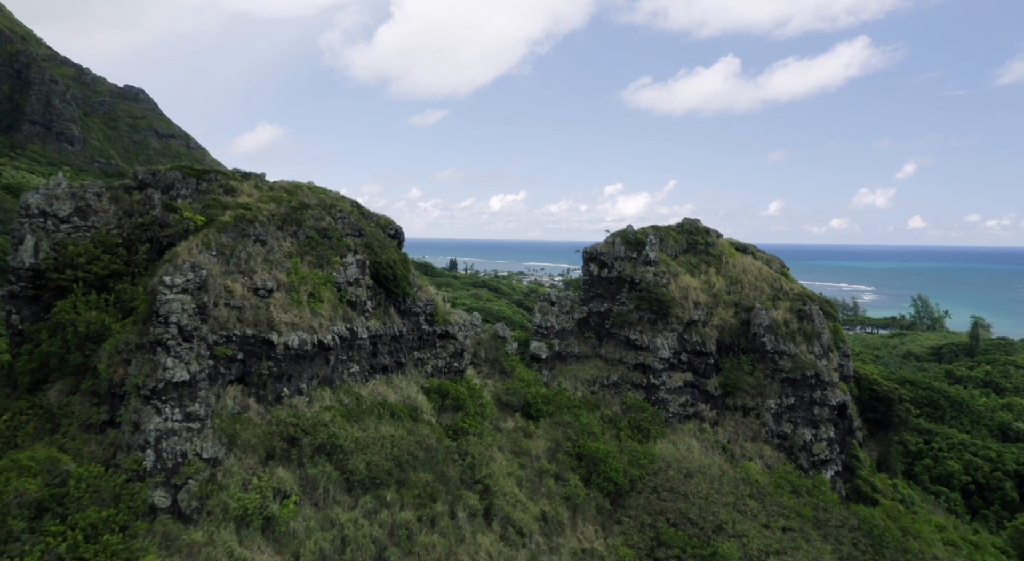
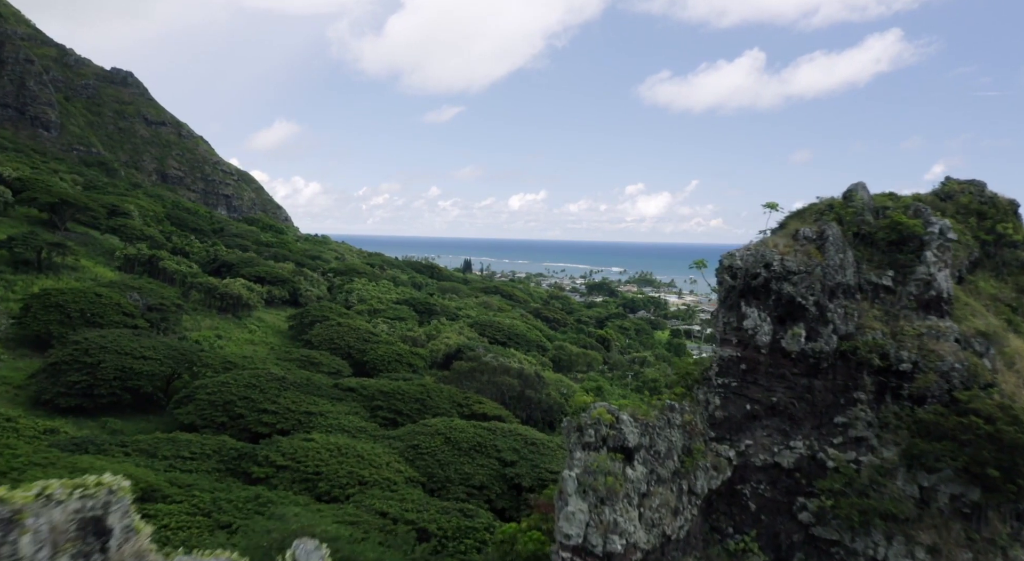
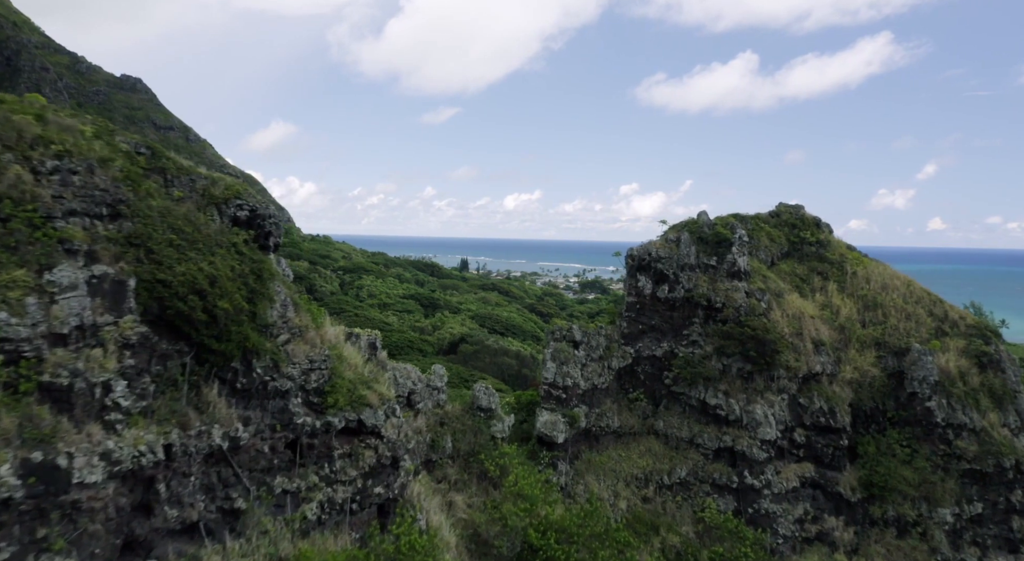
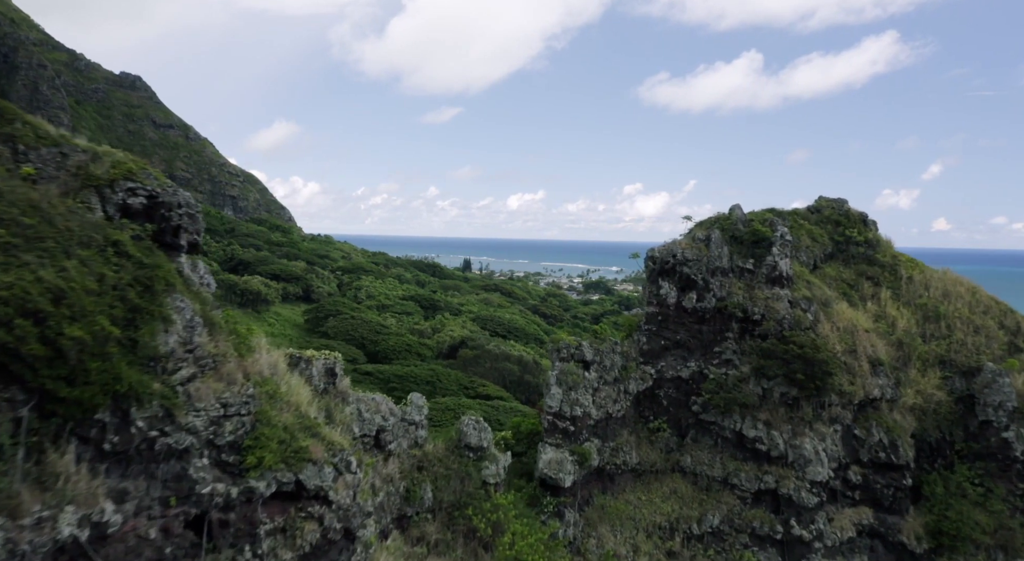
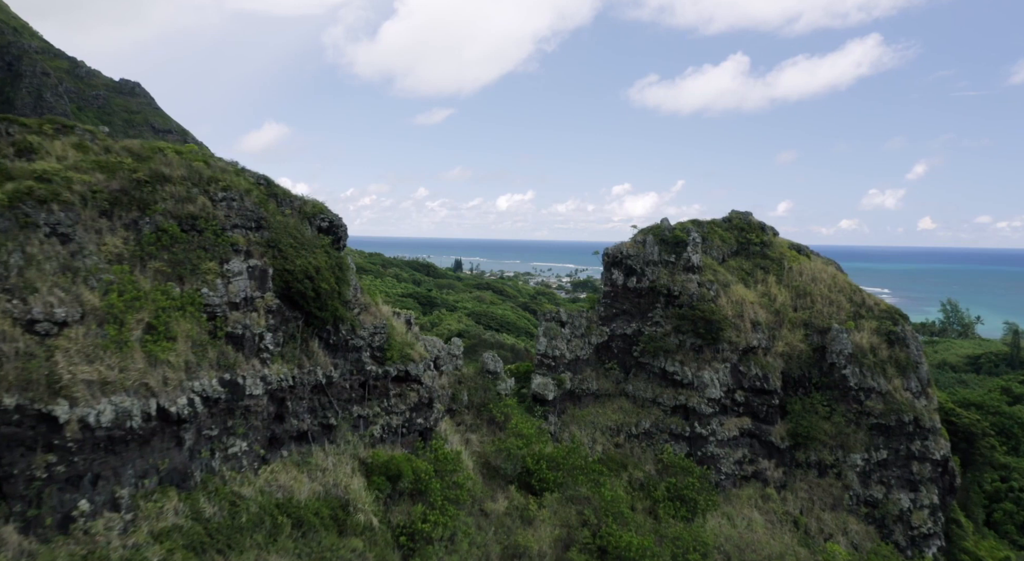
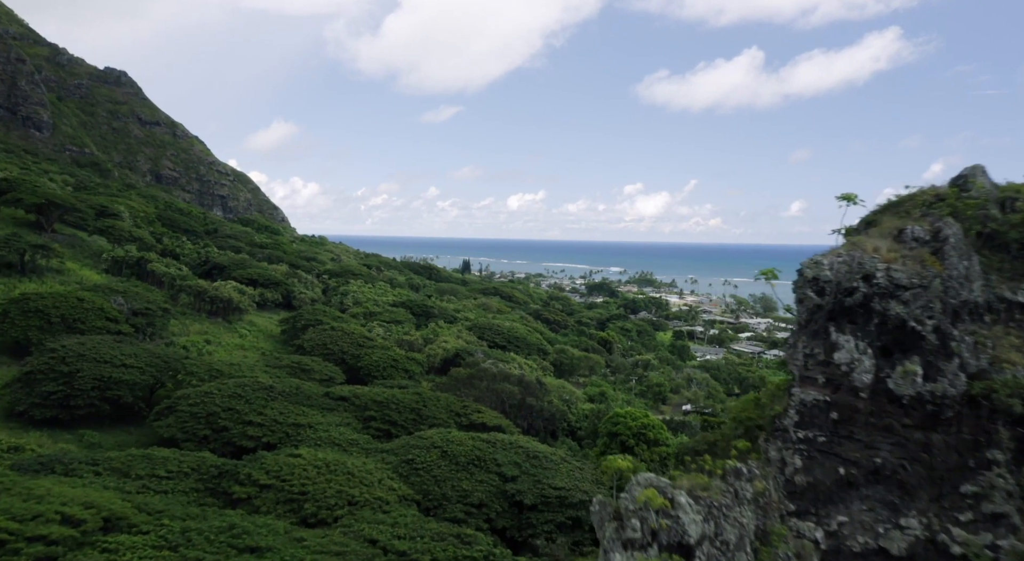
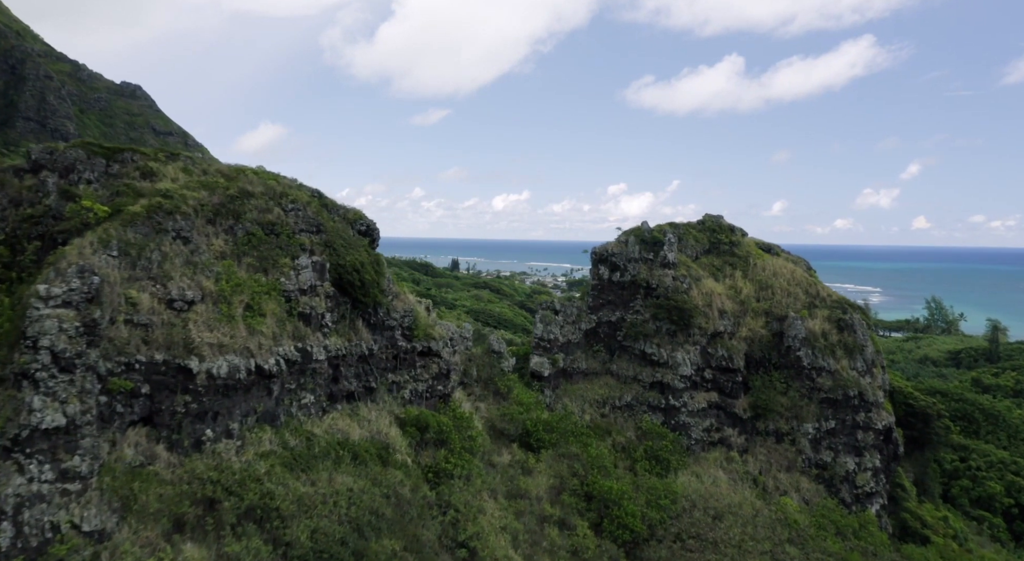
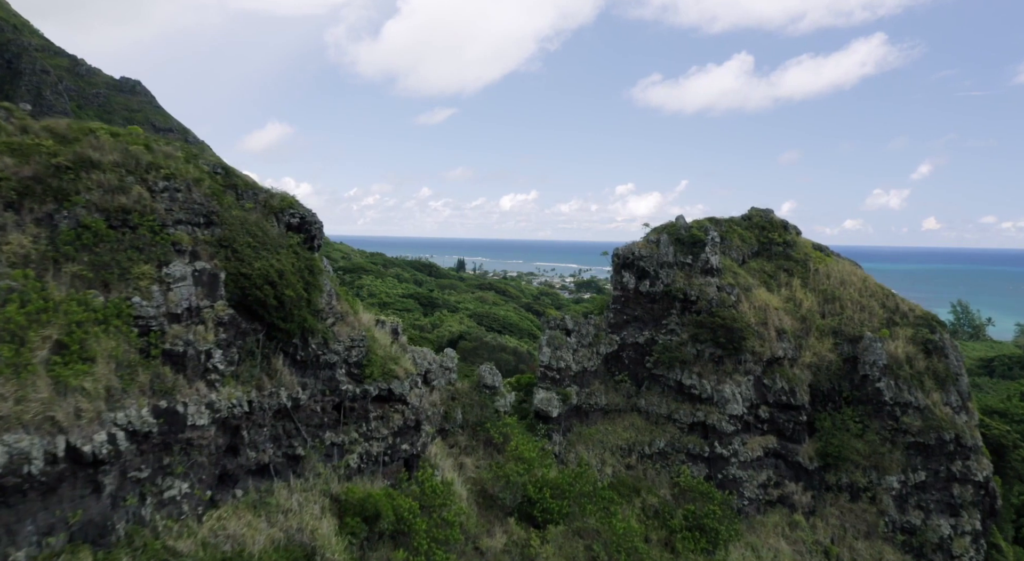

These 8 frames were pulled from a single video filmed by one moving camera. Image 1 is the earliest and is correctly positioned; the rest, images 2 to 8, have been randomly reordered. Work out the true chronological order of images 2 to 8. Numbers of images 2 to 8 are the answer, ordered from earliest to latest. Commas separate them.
7, 5, 8, 3, 4, 2, 6
